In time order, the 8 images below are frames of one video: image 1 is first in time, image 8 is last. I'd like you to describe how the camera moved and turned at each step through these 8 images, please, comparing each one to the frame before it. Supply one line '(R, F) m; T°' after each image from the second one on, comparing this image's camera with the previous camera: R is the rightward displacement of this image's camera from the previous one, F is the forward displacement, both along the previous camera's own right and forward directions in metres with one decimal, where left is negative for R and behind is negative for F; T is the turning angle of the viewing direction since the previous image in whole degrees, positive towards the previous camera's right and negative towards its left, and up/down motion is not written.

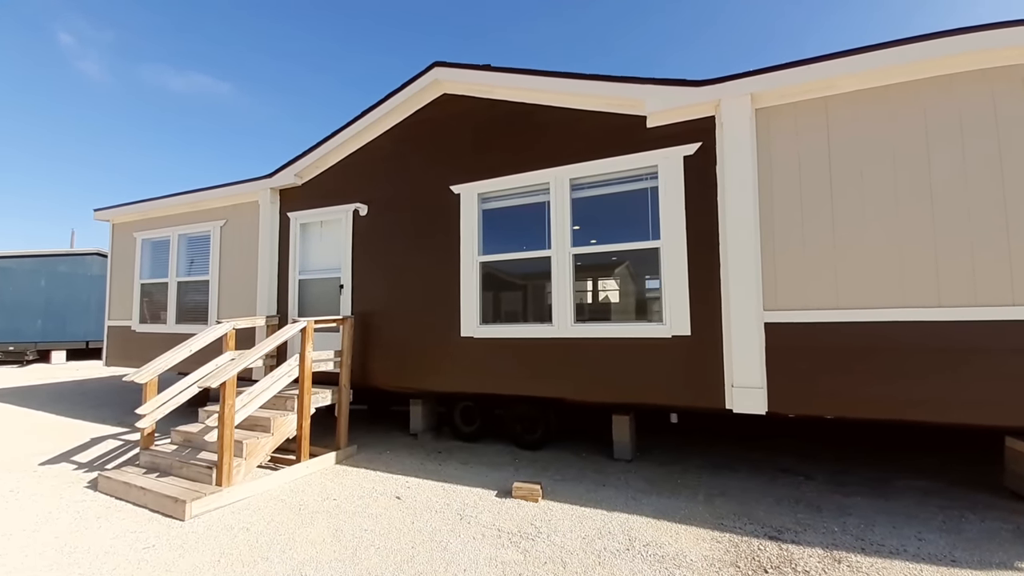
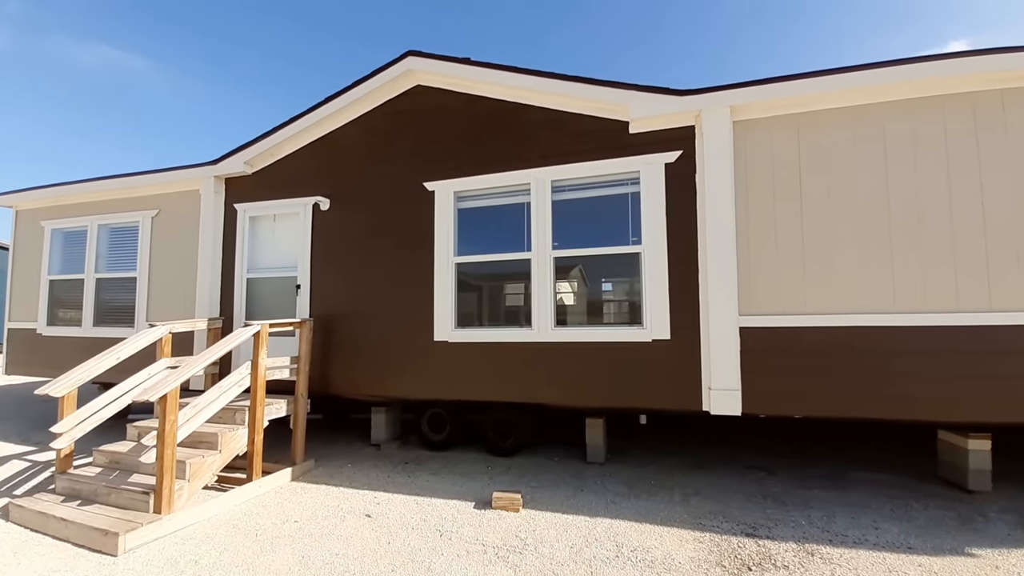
(-0.3, +0.1) m; +7°
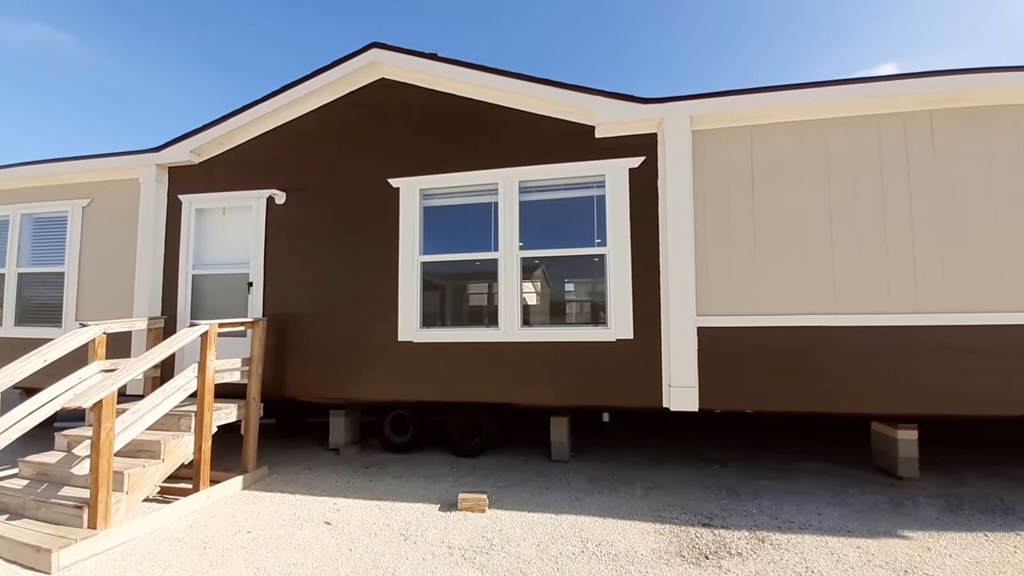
(-0.1, 0.0) m; +5°
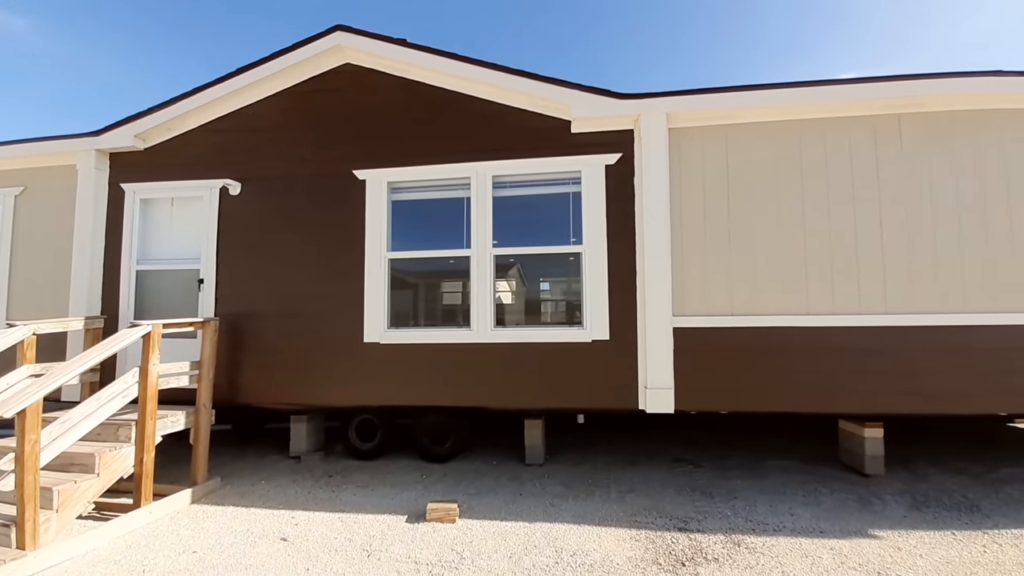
(0.0, +0.2) m; +4°
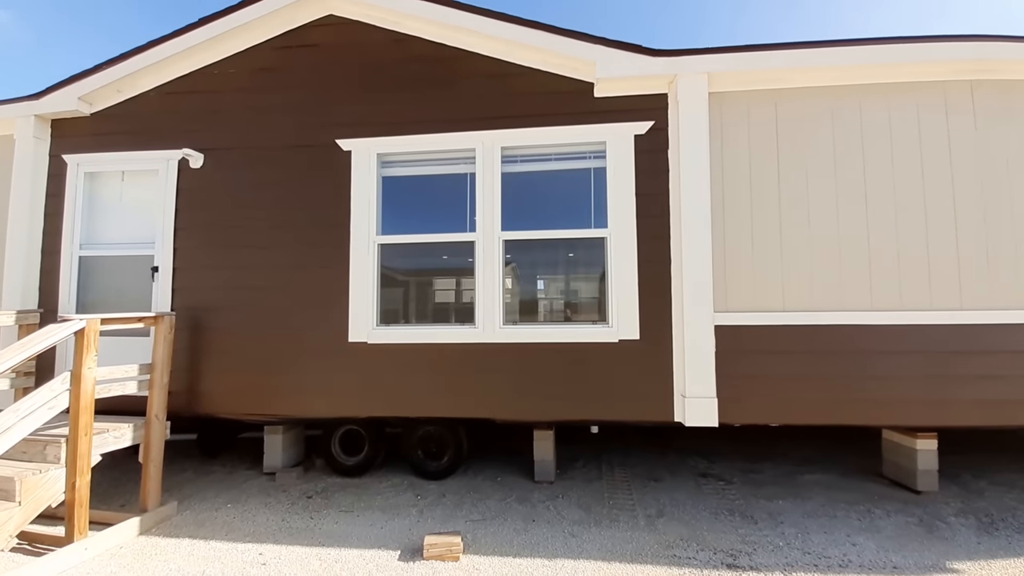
(-0.2, +0.6) m; +1°
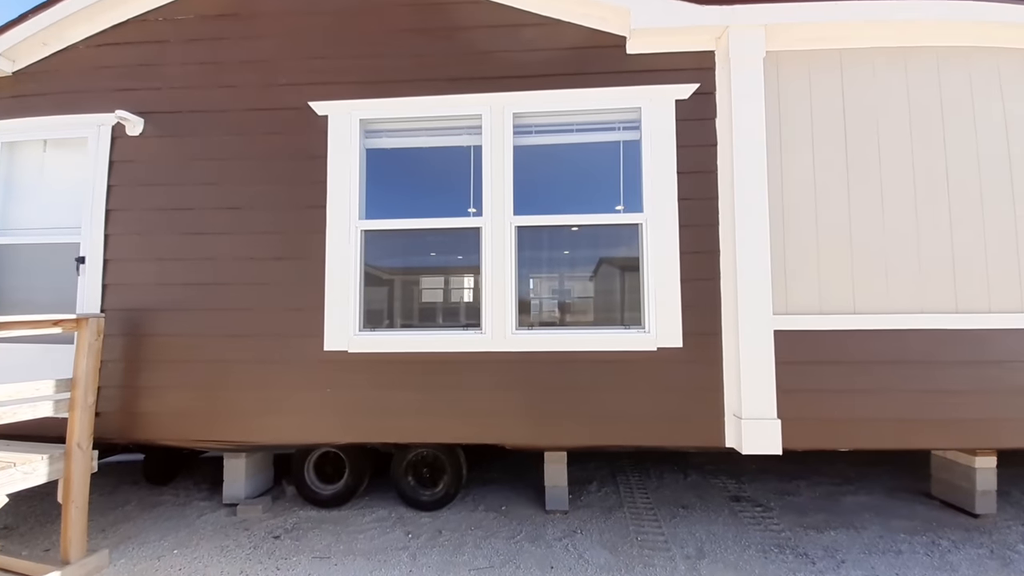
(-0.2, +0.6) m; +2°
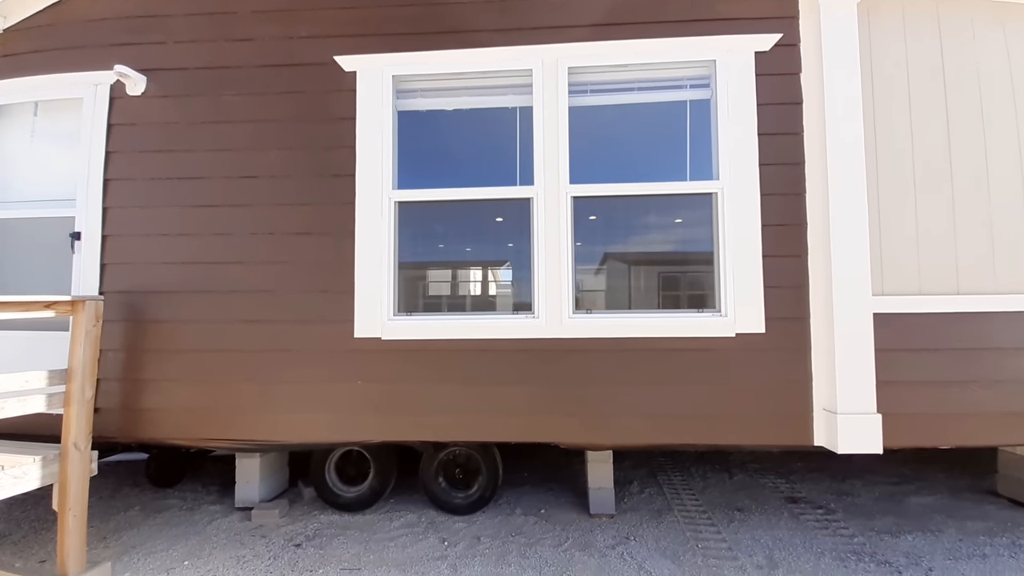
(-0.3, +0.3) m; 0°
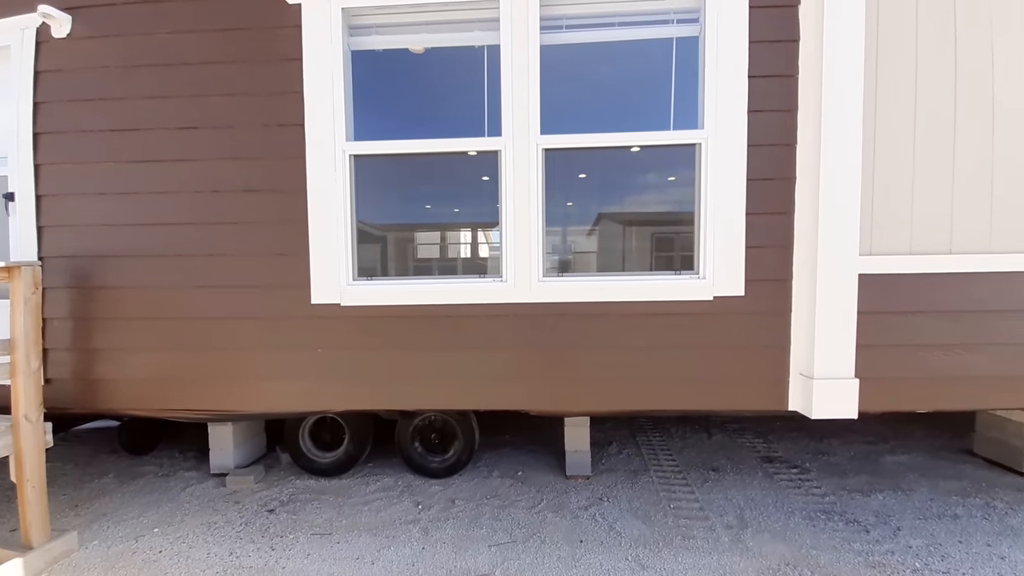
(+0.2, +0.1) m; 0°
